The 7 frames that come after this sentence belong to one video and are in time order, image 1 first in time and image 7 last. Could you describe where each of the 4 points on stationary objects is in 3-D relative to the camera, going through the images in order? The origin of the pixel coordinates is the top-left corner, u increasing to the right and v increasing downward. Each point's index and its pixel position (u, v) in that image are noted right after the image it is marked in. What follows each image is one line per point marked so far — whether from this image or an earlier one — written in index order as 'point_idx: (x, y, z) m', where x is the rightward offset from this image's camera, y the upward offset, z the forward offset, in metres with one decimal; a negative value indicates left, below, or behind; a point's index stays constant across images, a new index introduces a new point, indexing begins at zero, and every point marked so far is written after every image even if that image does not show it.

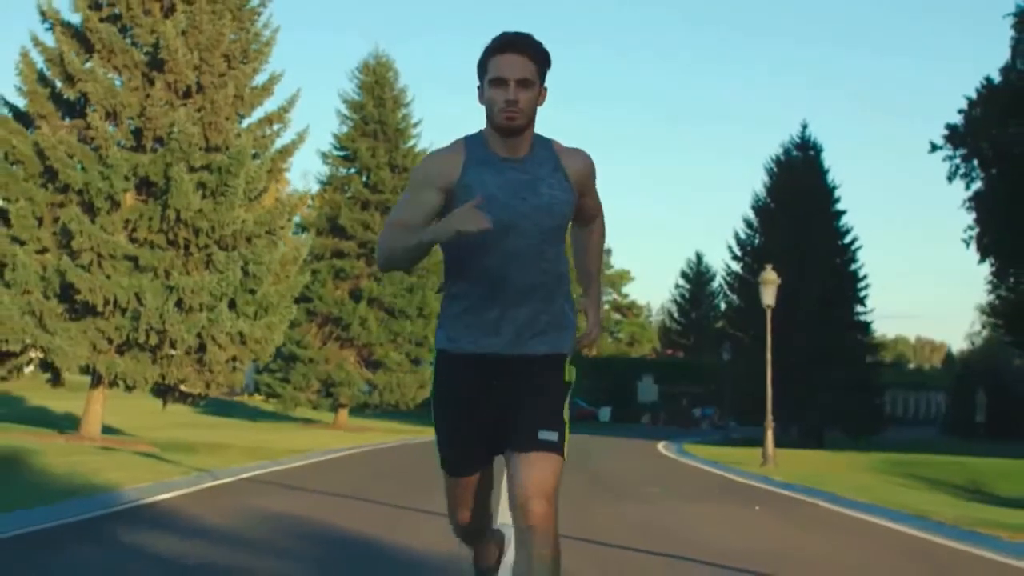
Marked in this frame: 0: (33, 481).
0: (-6.0, -2.4, +16.7) m
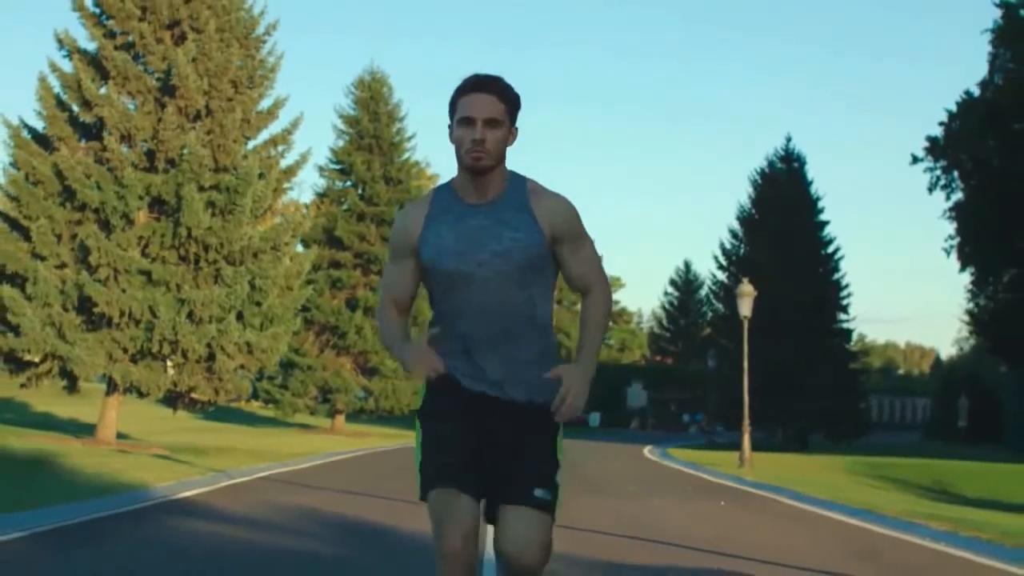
0: (-6.2, -2.6, +18.3) m
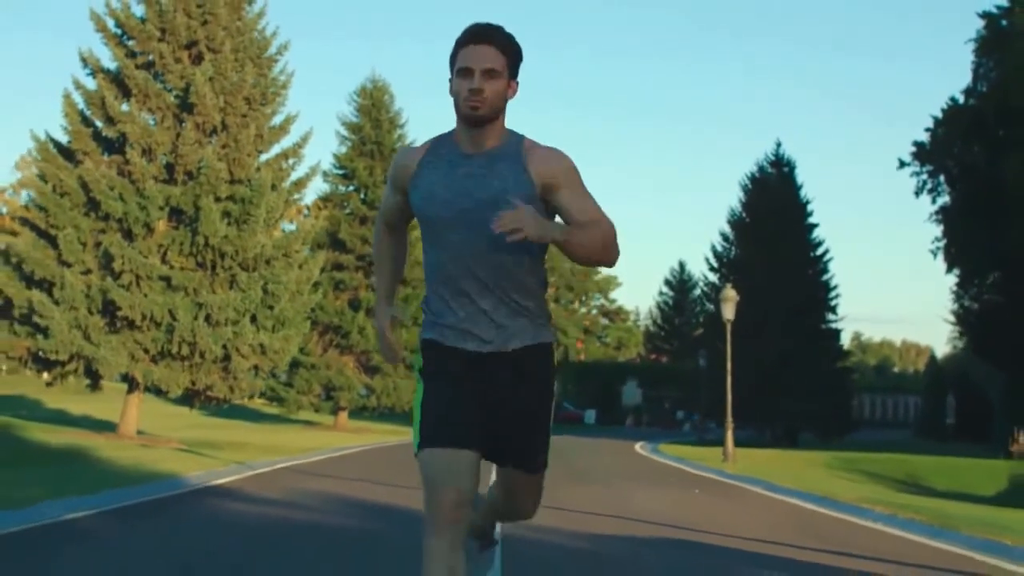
0: (-6.2, -2.7, +20.3) m
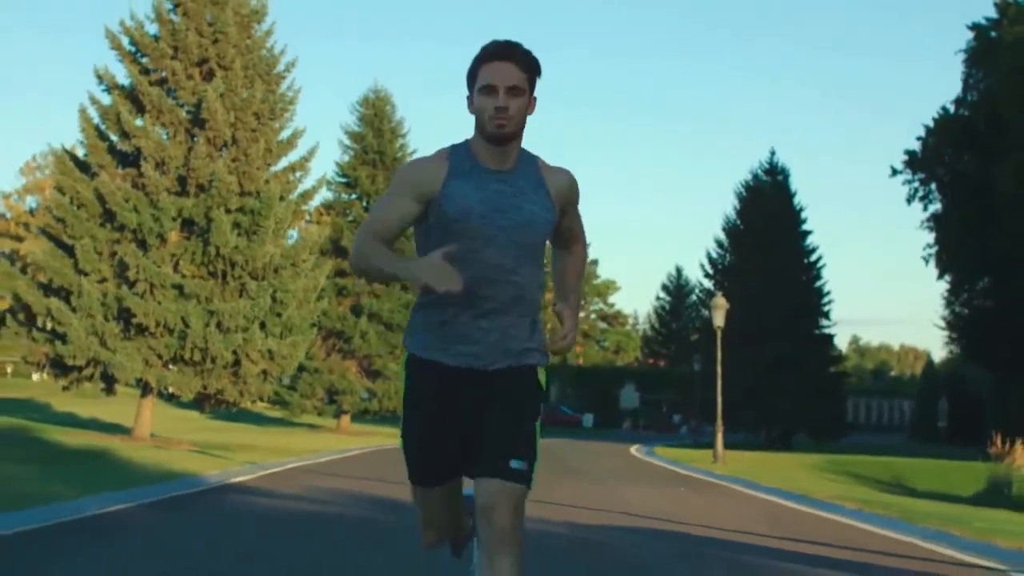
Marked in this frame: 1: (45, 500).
0: (-6.2, -2.9, +21.6) m
1: (-5.4, -2.5, +15.9) m
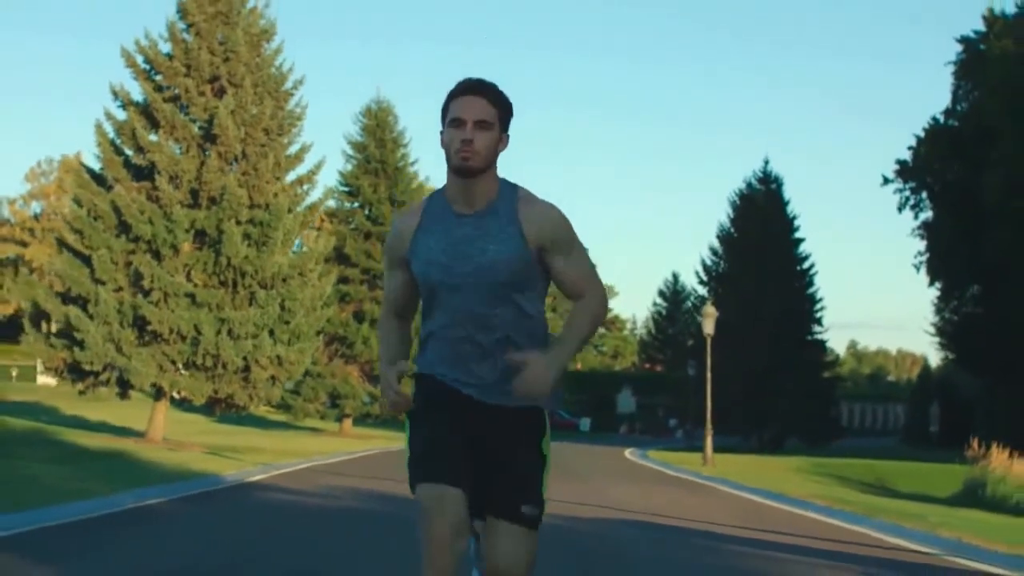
0: (-6.3, -3.1, +23.0) m
1: (-5.4, -2.6, +17.3) m
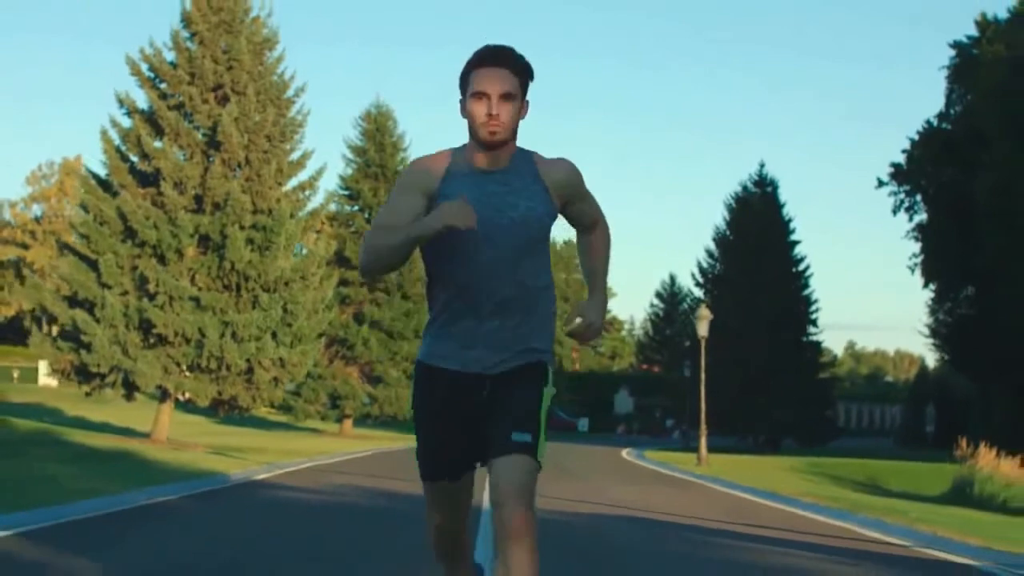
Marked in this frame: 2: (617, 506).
0: (-6.3, -3.1, +23.7) m
1: (-5.4, -2.7, +18.0) m
2: (+1.4, -3.0, +18.8) m
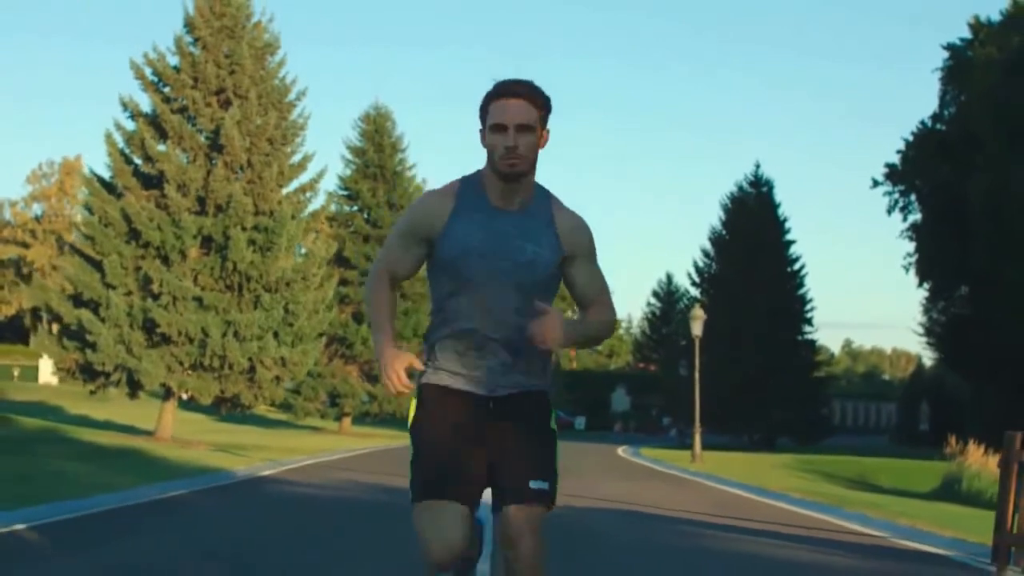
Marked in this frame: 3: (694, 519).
0: (-6.4, -3.2, +24.3) m
1: (-5.5, -2.7, +18.6) m
2: (+1.4, -3.0, +19.4) m
3: (+2.2, -2.8, +16.5) m
